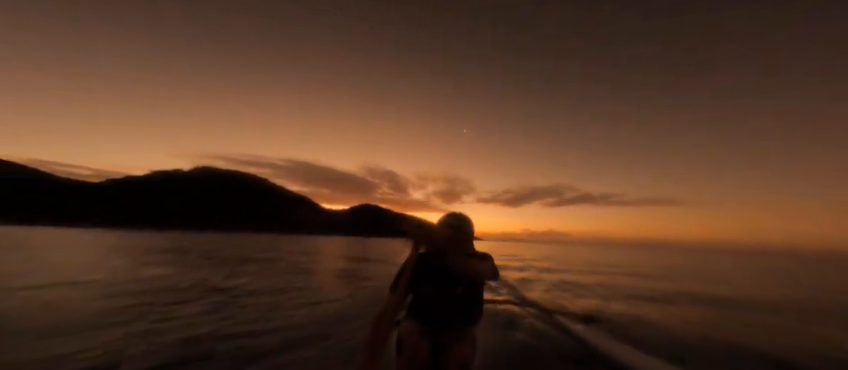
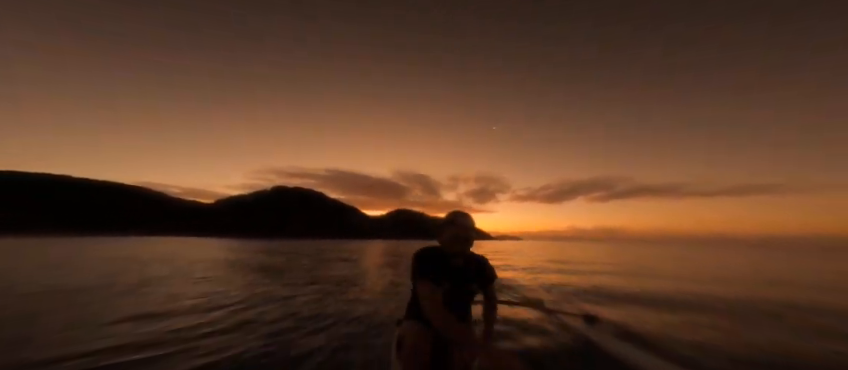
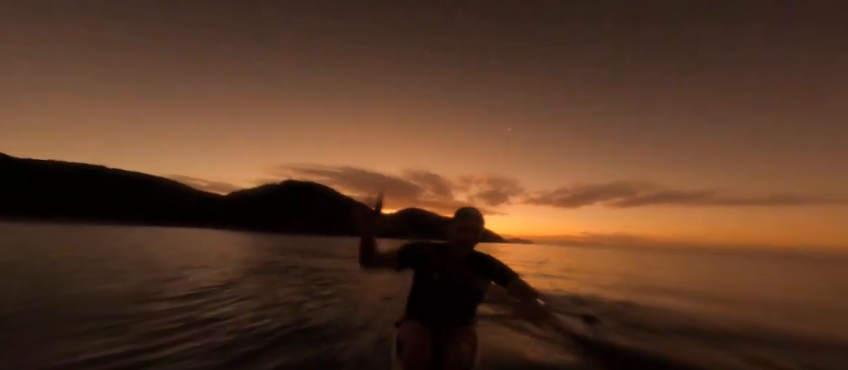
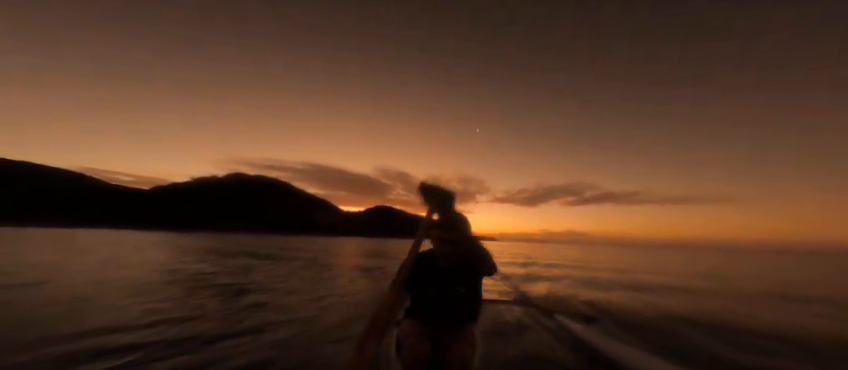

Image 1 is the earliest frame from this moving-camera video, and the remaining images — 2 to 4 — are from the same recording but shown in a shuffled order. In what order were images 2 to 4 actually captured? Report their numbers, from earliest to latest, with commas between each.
4, 3, 2
